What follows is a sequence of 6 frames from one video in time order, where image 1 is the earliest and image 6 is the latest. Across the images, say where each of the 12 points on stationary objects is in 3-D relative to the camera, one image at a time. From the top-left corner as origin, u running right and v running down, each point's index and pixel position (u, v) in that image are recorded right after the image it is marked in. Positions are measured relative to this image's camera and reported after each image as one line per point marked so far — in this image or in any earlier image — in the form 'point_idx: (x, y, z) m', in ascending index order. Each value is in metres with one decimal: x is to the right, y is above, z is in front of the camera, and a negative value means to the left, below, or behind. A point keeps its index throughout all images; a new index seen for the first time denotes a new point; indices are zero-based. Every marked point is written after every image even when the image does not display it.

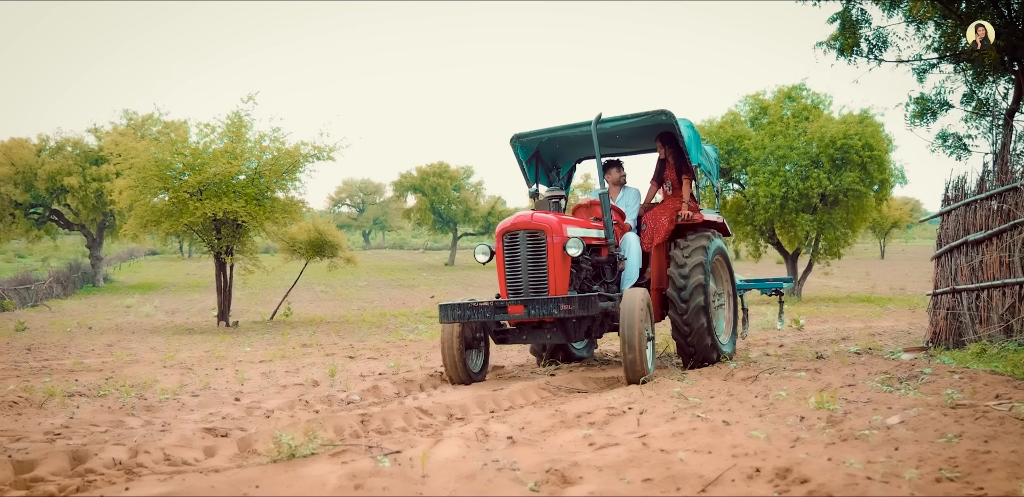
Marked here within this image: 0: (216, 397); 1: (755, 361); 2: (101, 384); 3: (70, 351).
0: (-2.9, -1.4, +6.9) m
1: (+2.7, -1.2, +7.9) m
2: (-5.0, -1.7, +8.8) m
3: (-9.1, -2.1, +14.8) m
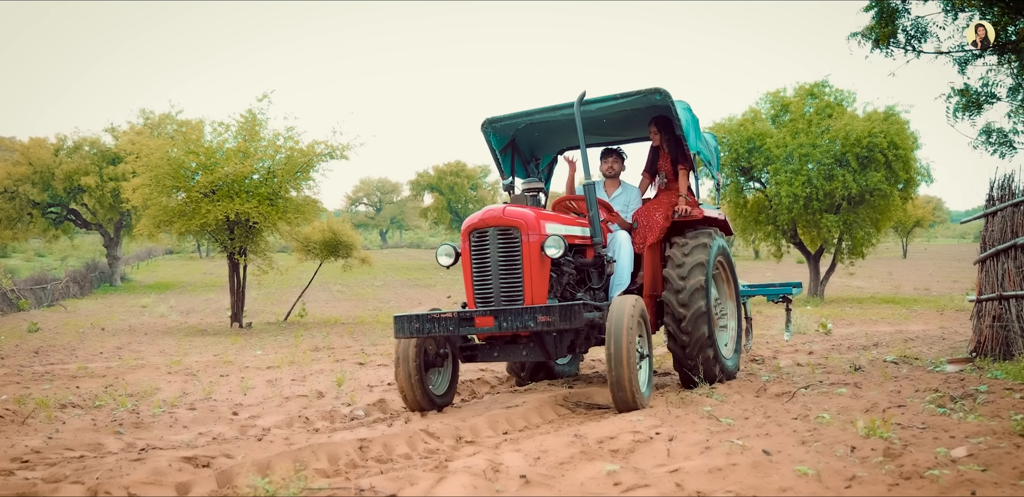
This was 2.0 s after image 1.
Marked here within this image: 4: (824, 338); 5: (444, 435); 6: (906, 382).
0: (-2.7, -1.5, +6.6) m
1: (+2.8, -1.3, +7.4) m
2: (-4.8, -1.7, +8.4) m
3: (-8.8, -2.1, +14.6) m
4: (+5.8, -1.7, +13.5) m
5: (-0.4, -1.2, +4.6) m
6: (+3.4, -1.1, +6.1) m
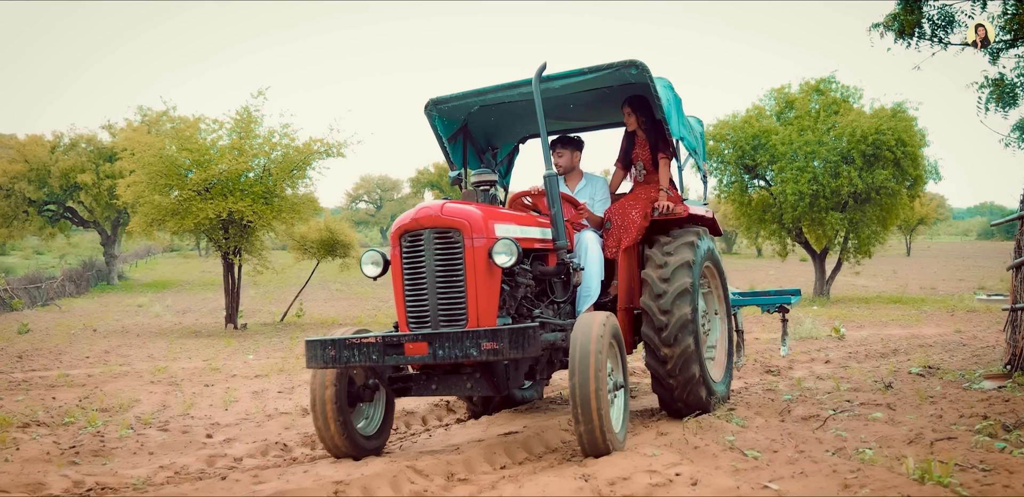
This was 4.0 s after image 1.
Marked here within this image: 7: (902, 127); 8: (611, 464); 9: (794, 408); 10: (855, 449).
0: (-2.7, -1.5, +6.0) m
1: (+2.8, -1.3, +6.9) m
2: (-4.8, -1.8, +7.9) m
3: (-8.8, -2.2, +14.1) m
4: (+5.8, -1.7, +13.0) m
5: (-0.4, -1.3, +4.1) m
6: (+3.4, -1.2, +5.6) m
7: (+10.7, +3.4, +20.0) m
8: (+0.5, -1.2, +4.0) m
9: (+2.2, -1.3, +5.7) m
10: (+2.0, -1.2, +4.3) m
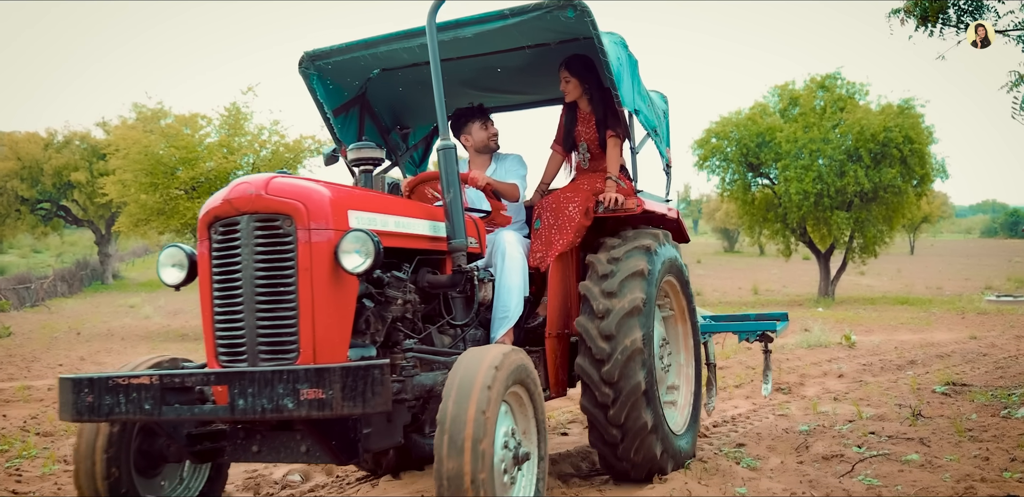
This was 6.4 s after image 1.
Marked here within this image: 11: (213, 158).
0: (-2.9, -1.6, +5.3) m
1: (+2.7, -1.4, +6.1) m
2: (-5.0, -1.8, +7.2) m
3: (-8.9, -2.2, +13.4) m
4: (+5.7, -1.8, +12.2) m
5: (-0.6, -1.3, +3.3) m
6: (+3.2, -1.3, +4.9) m
7: (+10.6, +3.3, +19.2) m
8: (+0.4, -1.3, +3.3) m
9: (+2.1, -1.3, +5.0) m
10: (+1.9, -1.3, +3.5) m
11: (-6.7, +2.0, +16.1) m
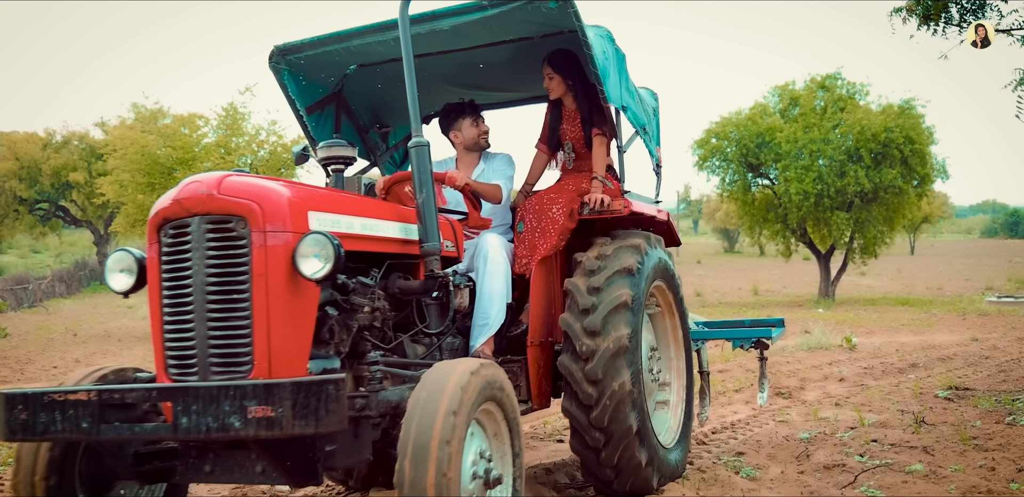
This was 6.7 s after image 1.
0: (-2.9, -1.6, +5.2) m
1: (+2.6, -1.4, +6.0) m
2: (-5.0, -1.9, +7.1) m
3: (-8.9, -2.2, +13.3) m
4: (+5.7, -1.8, +12.1) m
5: (-0.6, -1.4, +3.2) m
6: (+3.2, -1.3, +4.7) m
7: (+10.6, +3.3, +19.1) m
8: (+0.3, -1.3, +3.1) m
9: (+2.1, -1.4, +4.9) m
10: (+1.8, -1.3, +3.4) m
11: (-6.8, +2.0, +16.0) m
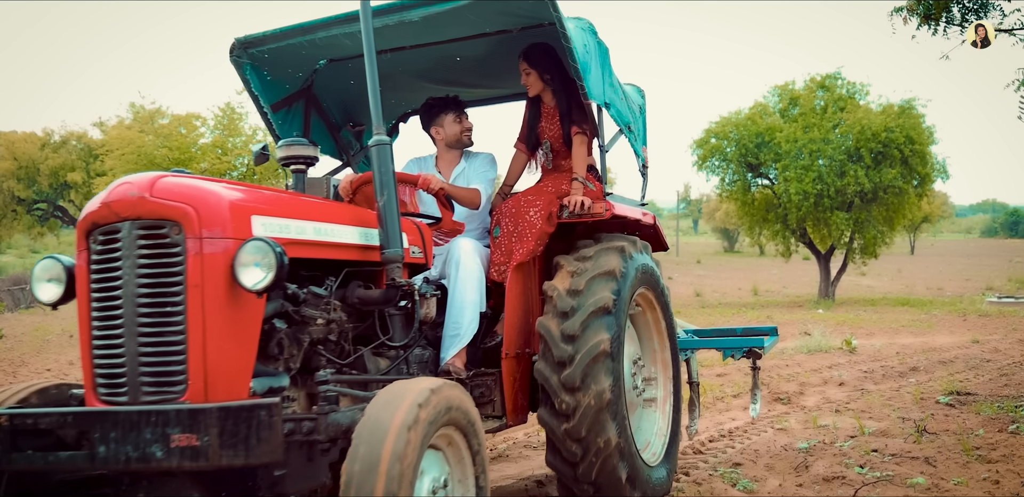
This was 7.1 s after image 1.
0: (-3.0, -1.7, +5.1) m
1: (+2.6, -1.5, +5.9) m
2: (-5.1, -1.9, +7.0) m
3: (-9.0, -2.3, +13.1) m
4: (+5.6, -1.8, +12.0) m
5: (-0.7, -1.4, +3.1) m
6: (+3.1, -1.3, +4.6) m
7: (+10.5, +3.3, +19.0) m
8: (+0.3, -1.3, +3.0) m
9: (+2.0, -1.4, +4.8) m
10: (+1.8, -1.3, +3.3) m
11: (-6.8, +2.0, +15.8) m
